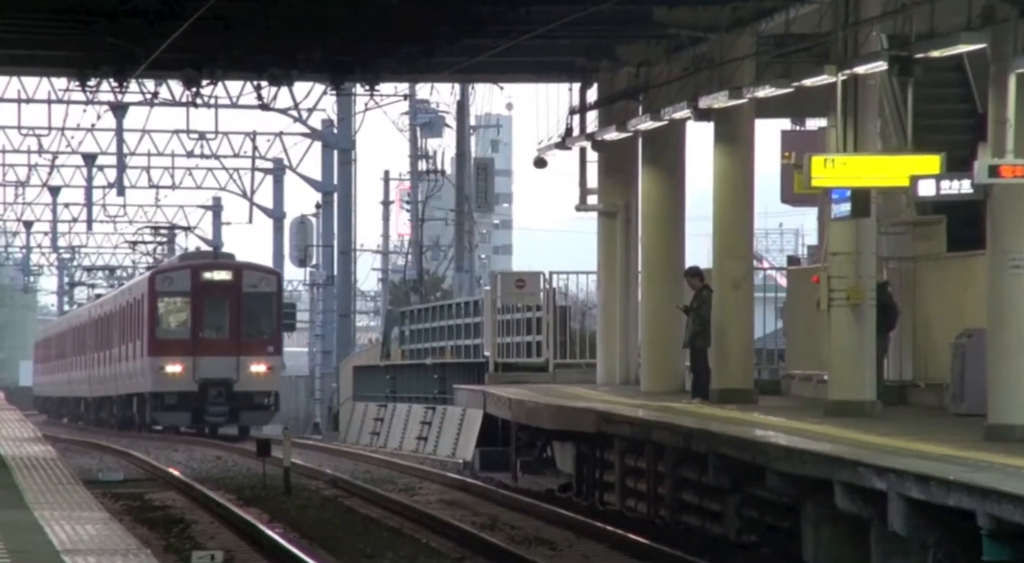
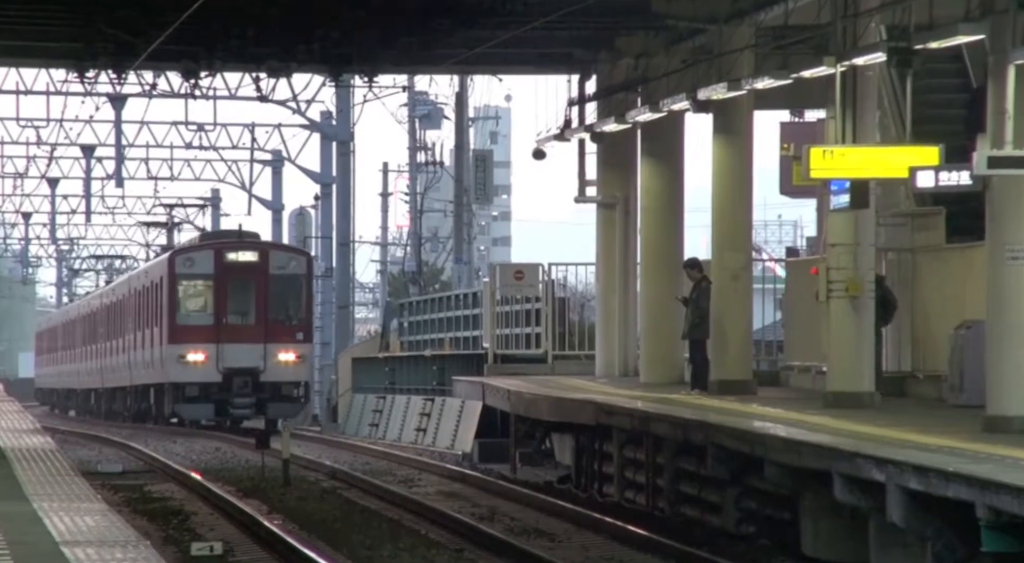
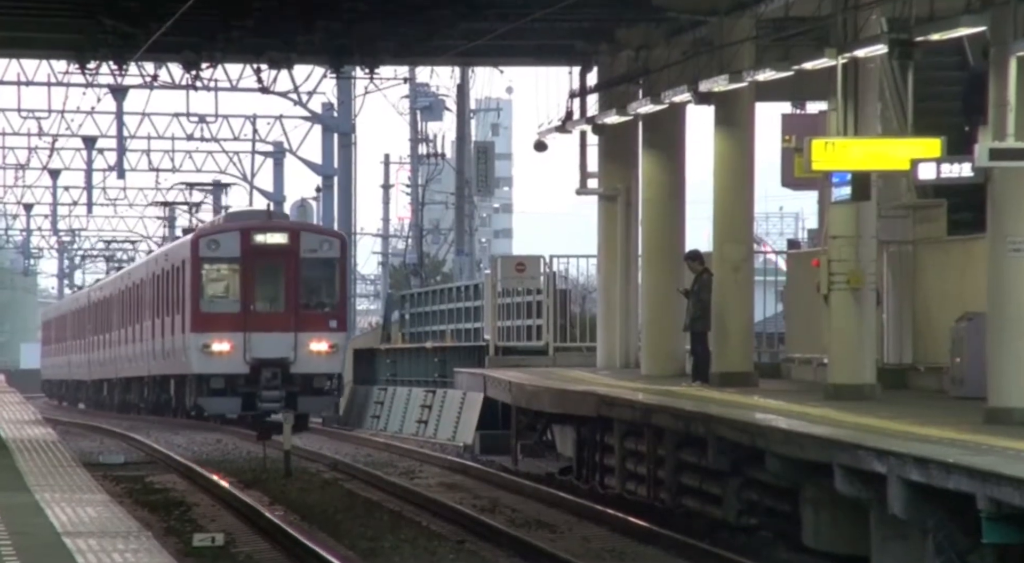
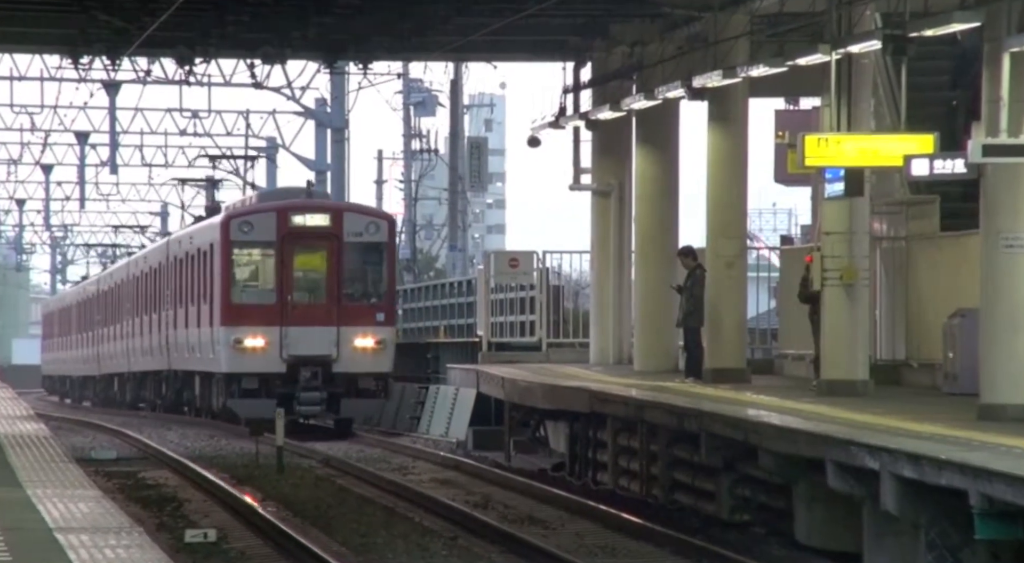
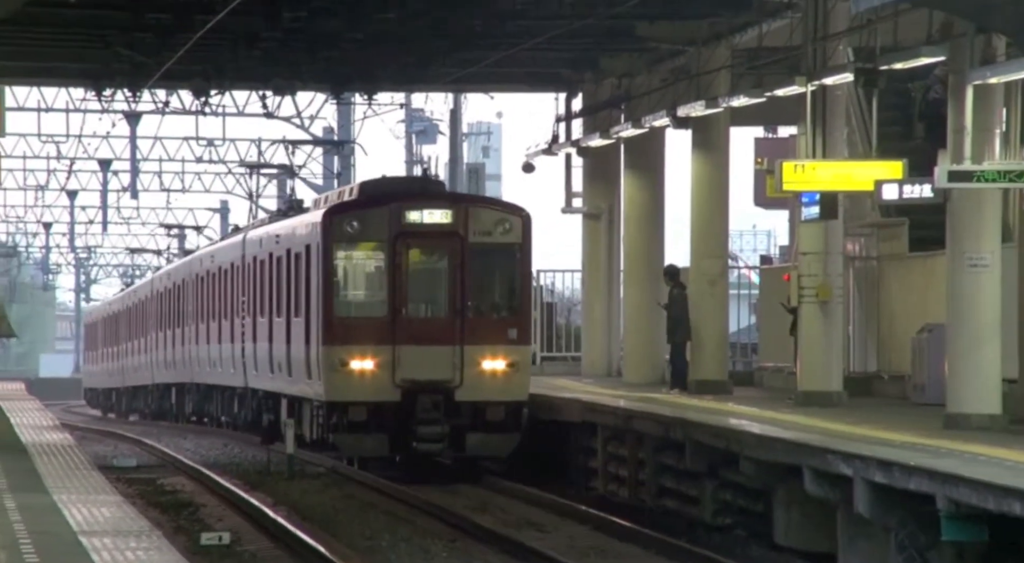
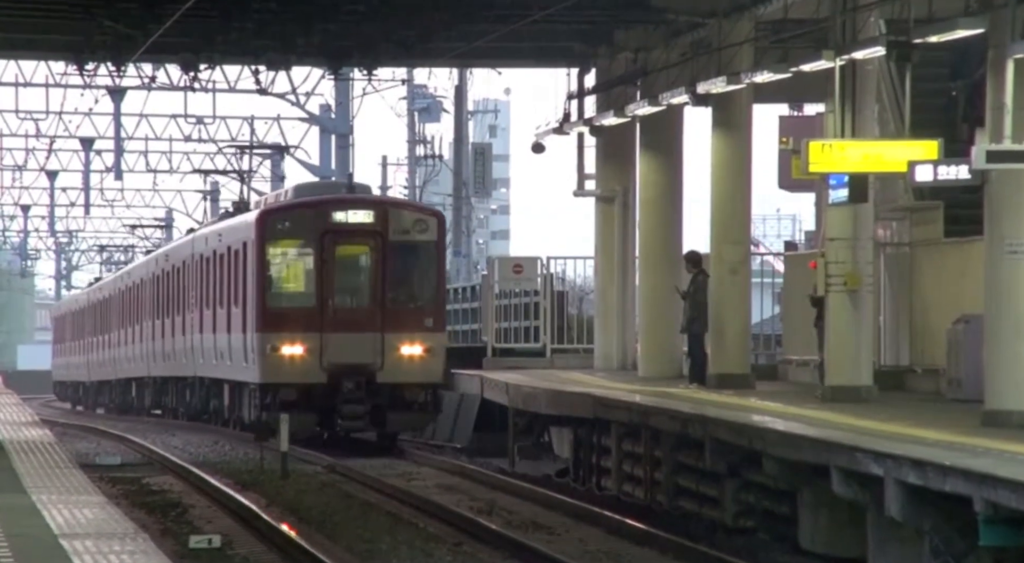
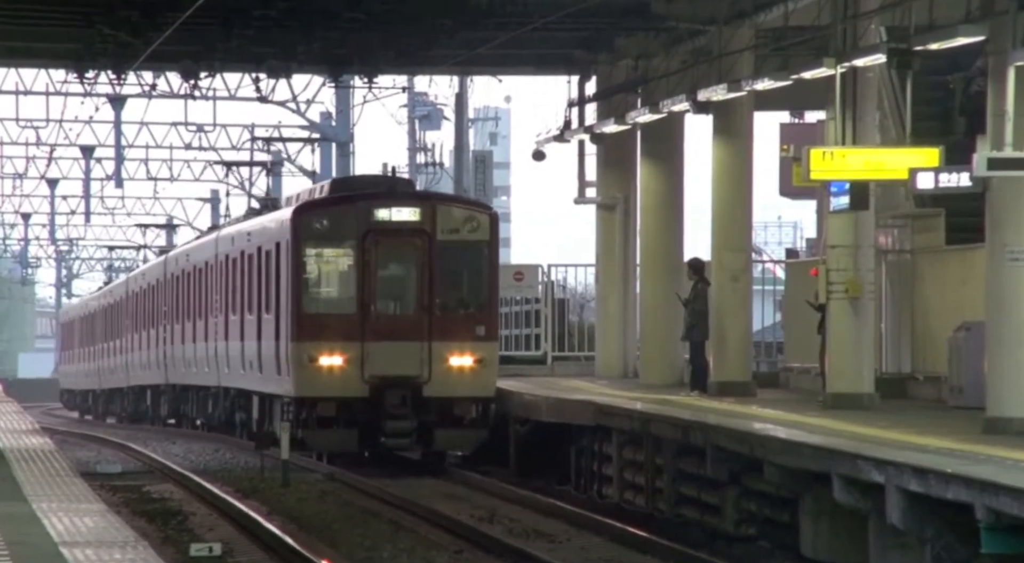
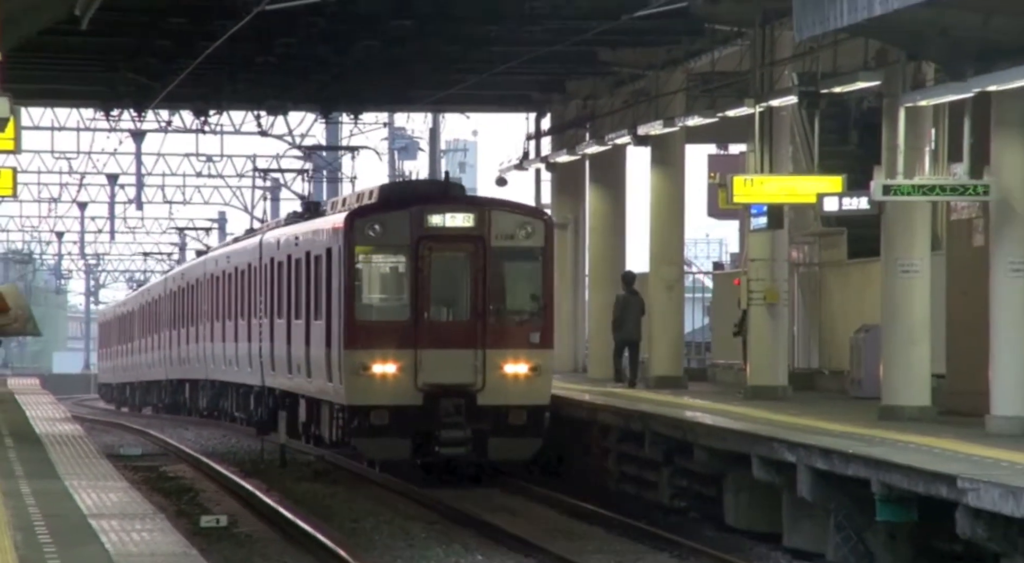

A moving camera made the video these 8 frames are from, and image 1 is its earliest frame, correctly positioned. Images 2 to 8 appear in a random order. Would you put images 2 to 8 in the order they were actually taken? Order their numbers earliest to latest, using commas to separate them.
2, 3, 4, 6, 7, 5, 8
